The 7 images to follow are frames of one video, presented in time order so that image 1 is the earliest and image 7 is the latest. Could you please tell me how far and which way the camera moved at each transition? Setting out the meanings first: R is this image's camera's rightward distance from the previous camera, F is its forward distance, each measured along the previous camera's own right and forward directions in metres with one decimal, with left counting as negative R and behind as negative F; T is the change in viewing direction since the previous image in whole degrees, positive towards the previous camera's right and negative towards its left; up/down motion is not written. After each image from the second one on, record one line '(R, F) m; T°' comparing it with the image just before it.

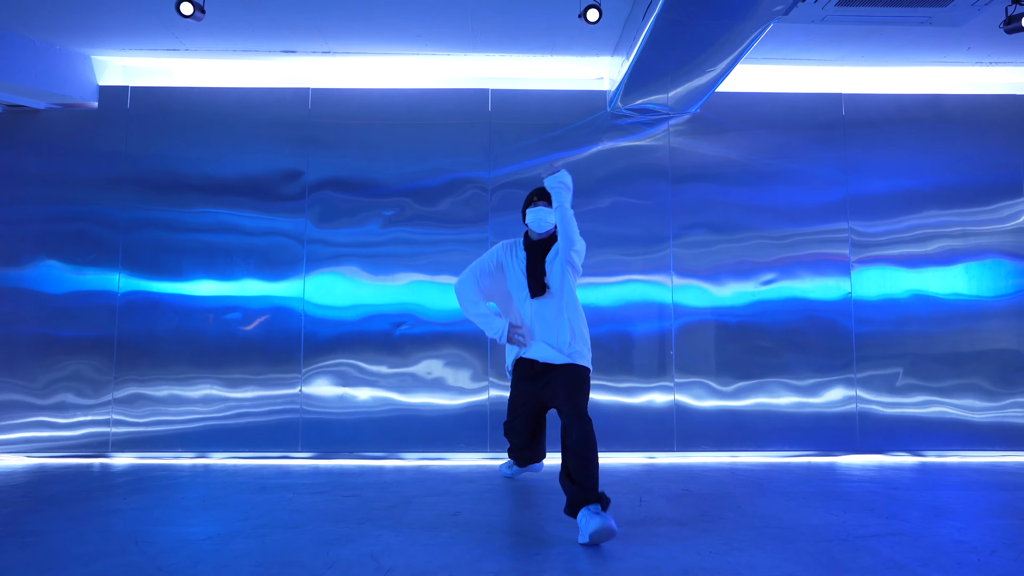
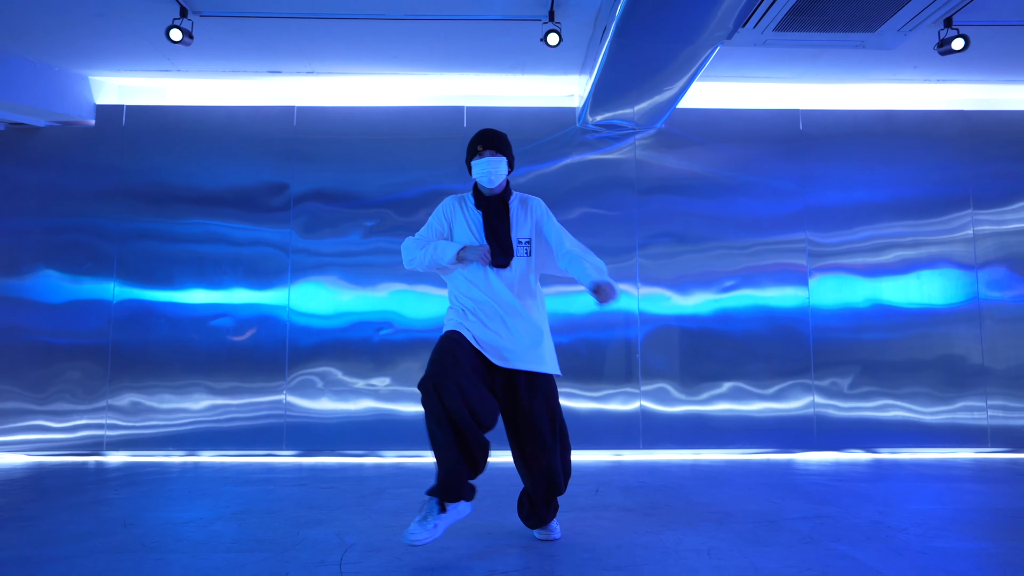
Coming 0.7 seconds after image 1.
(+0.2, -0.3) m; 0°
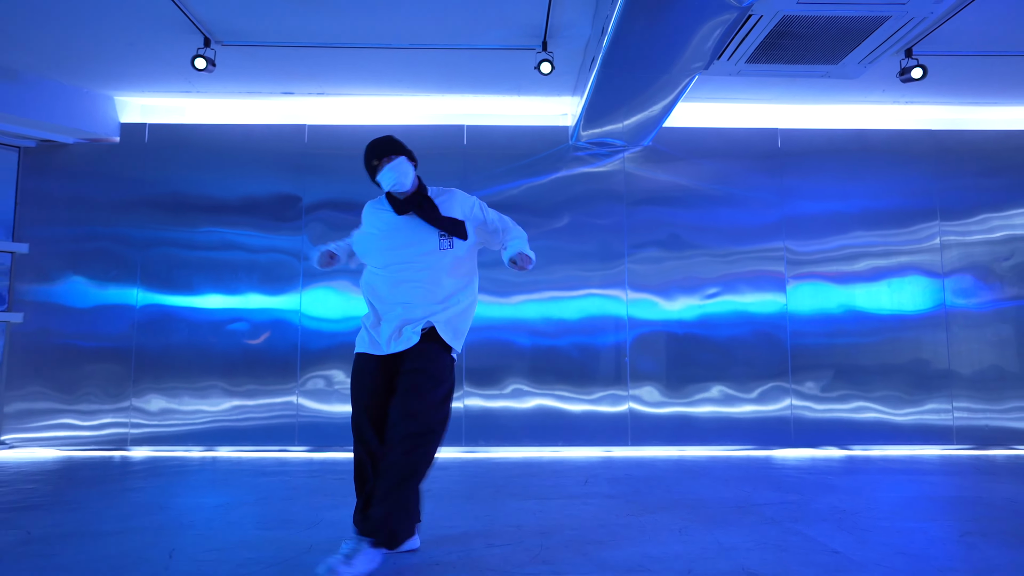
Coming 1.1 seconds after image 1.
(0.0, -0.4) m; 0°
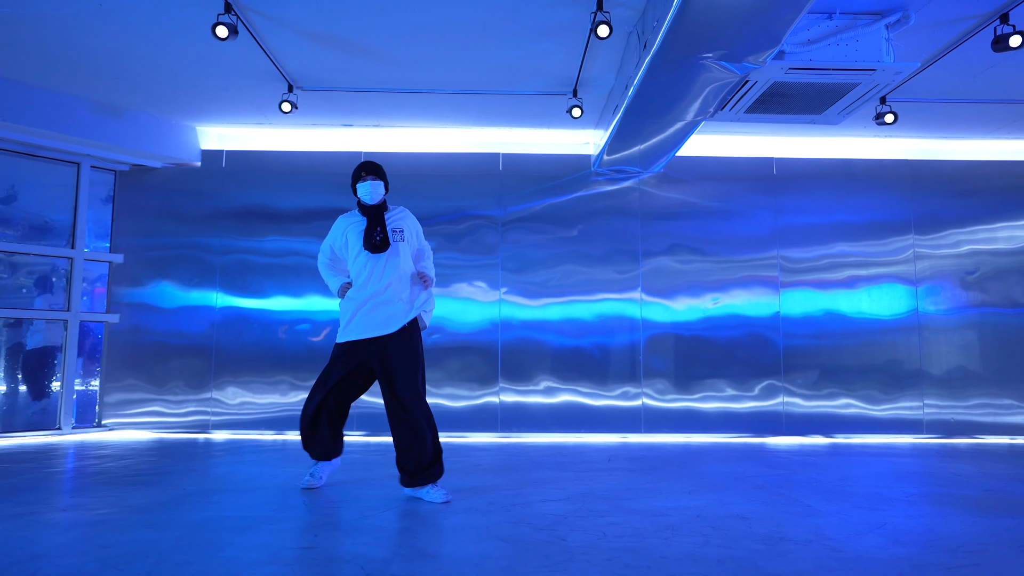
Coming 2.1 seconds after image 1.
(-0.2, -0.8) m; 0°
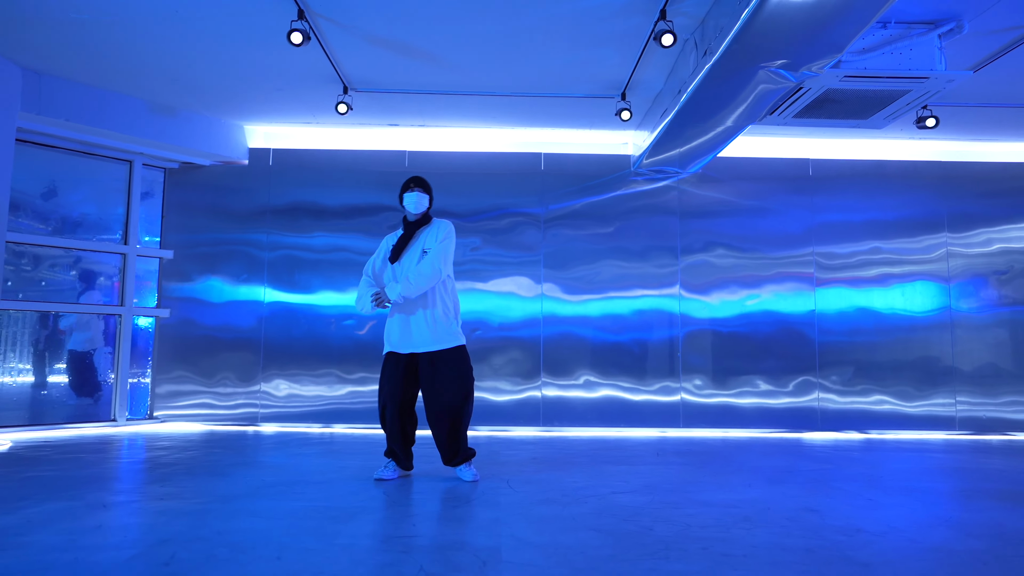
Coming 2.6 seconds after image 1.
(-0.3, -0.1) m; 0°
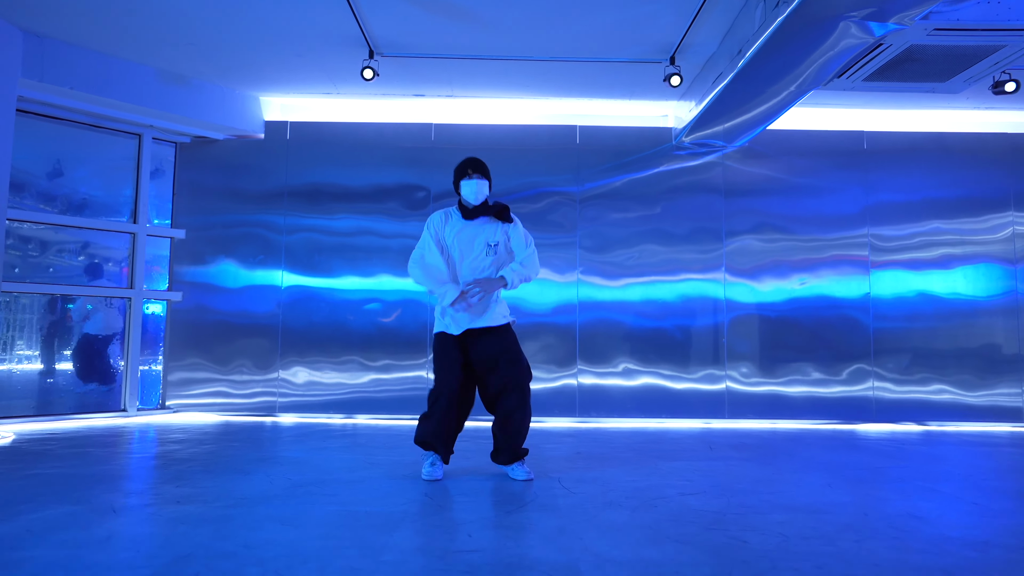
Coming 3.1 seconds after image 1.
(-0.2, +0.4) m; -1°
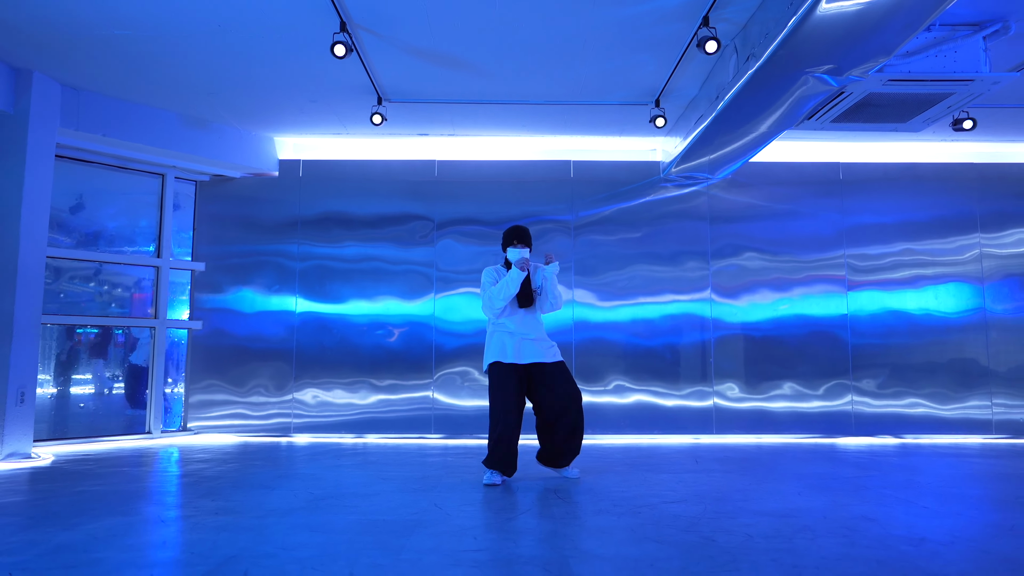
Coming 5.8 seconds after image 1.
(0.0, -0.4) m; 0°
